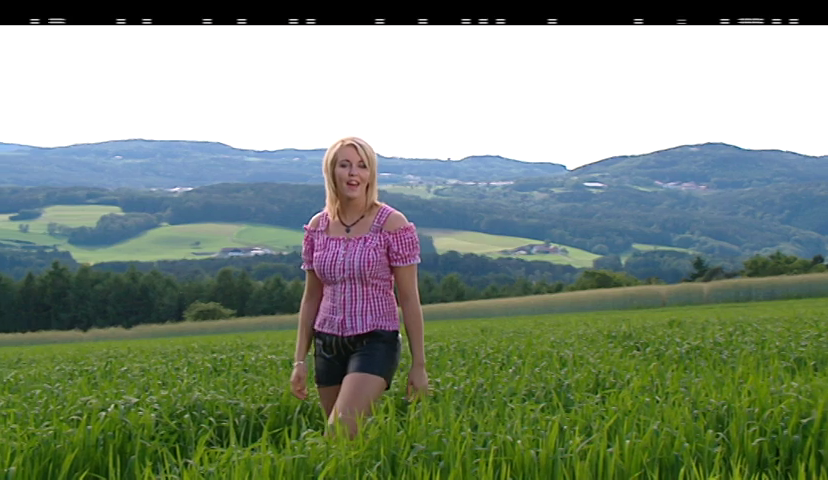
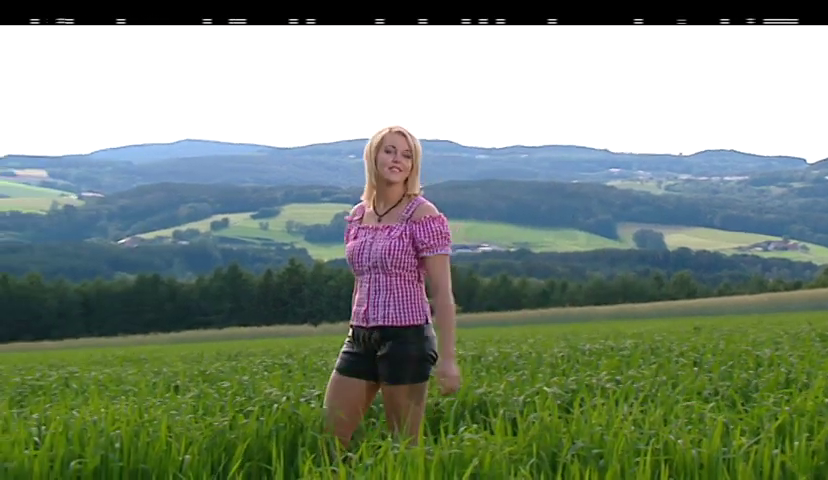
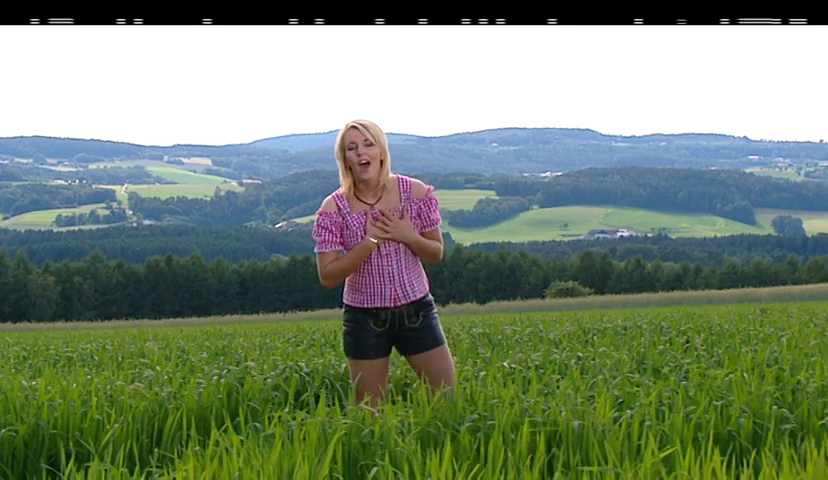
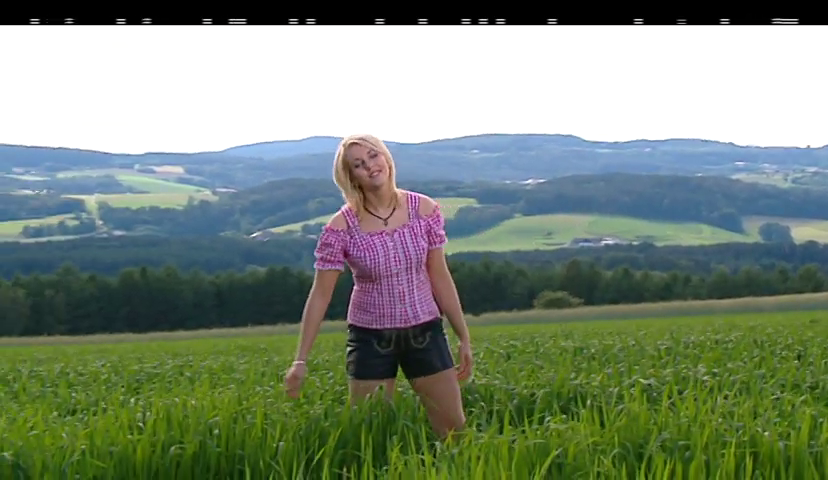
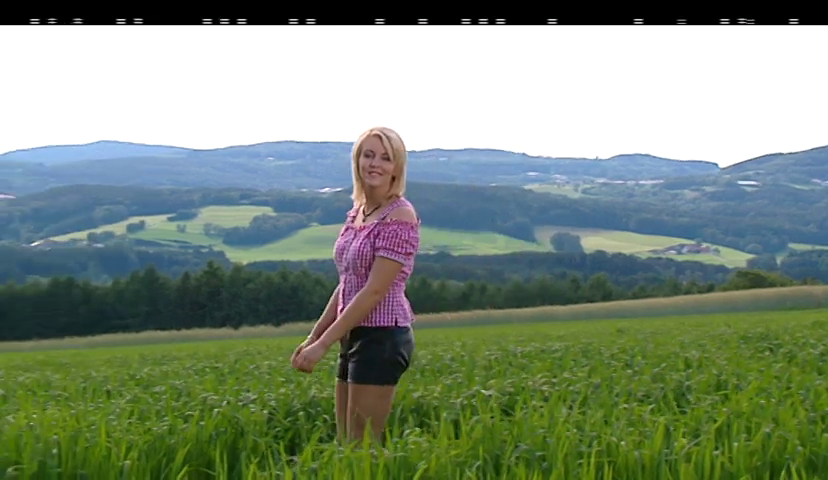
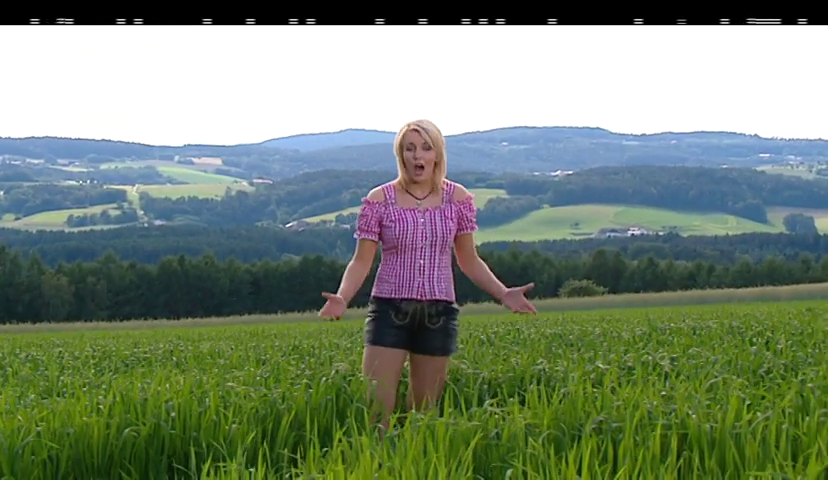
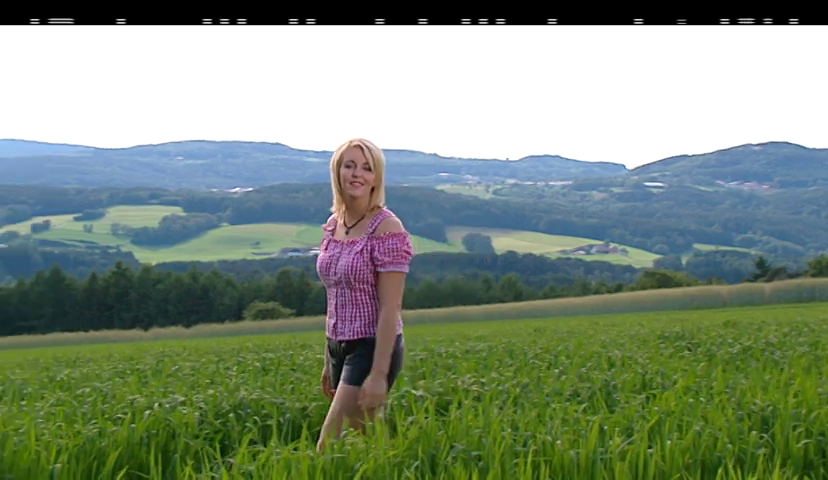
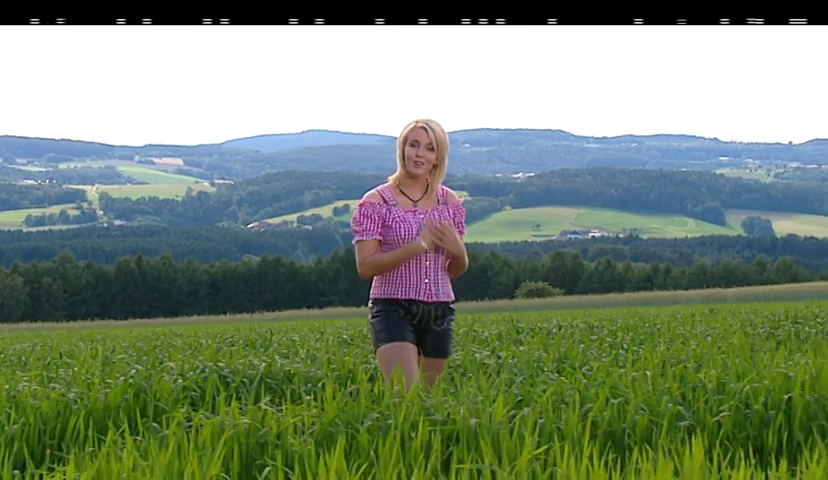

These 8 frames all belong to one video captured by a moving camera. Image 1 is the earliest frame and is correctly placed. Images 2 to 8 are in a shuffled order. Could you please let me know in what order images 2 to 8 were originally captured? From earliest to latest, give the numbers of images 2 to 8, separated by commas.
7, 5, 2, 4, 6, 3, 8
